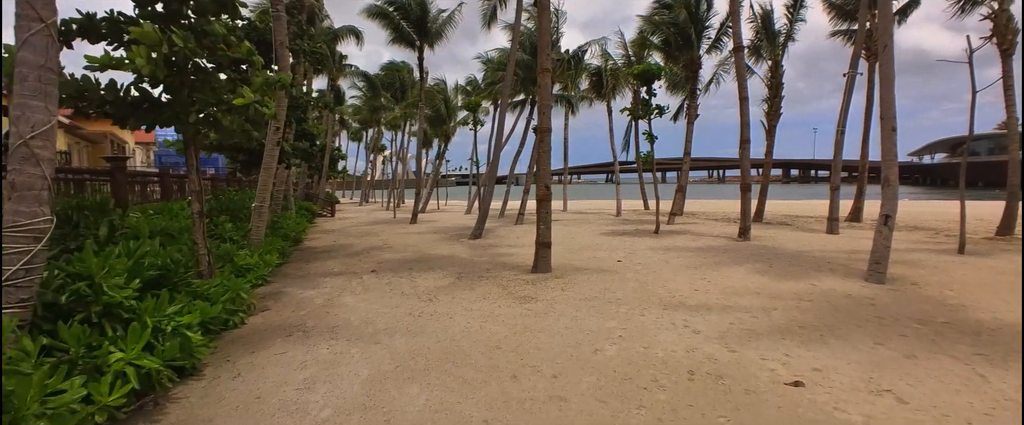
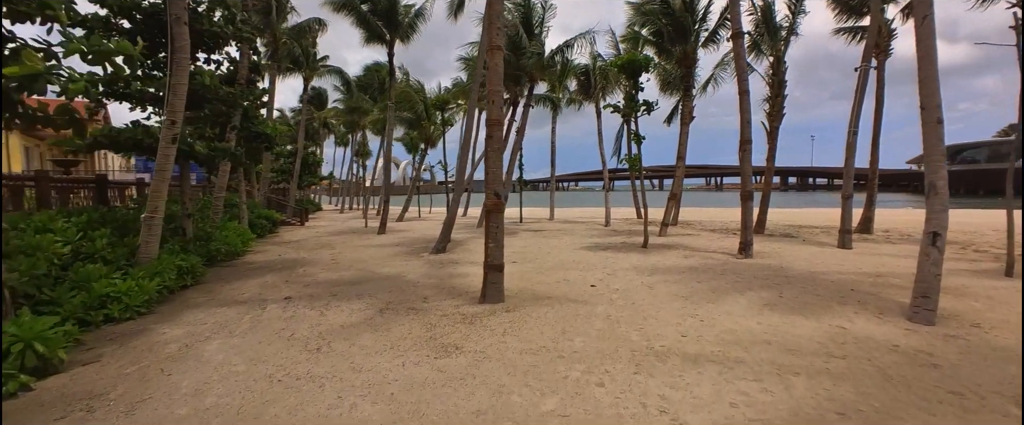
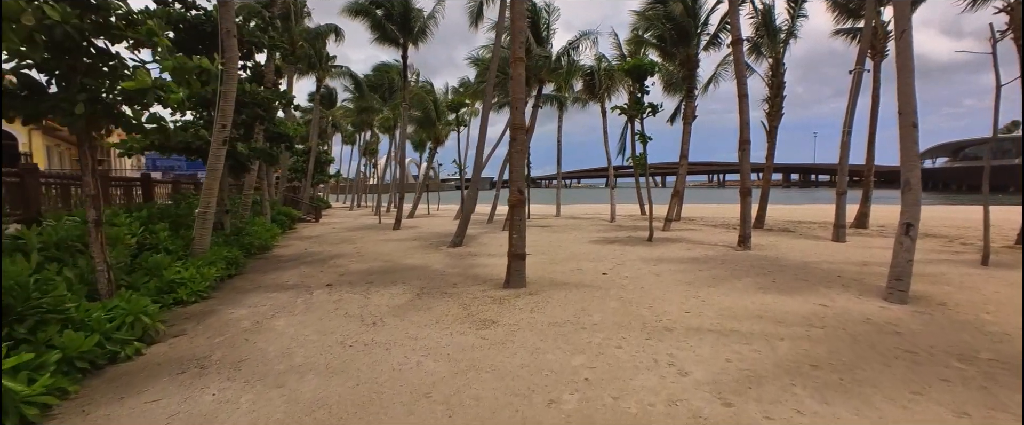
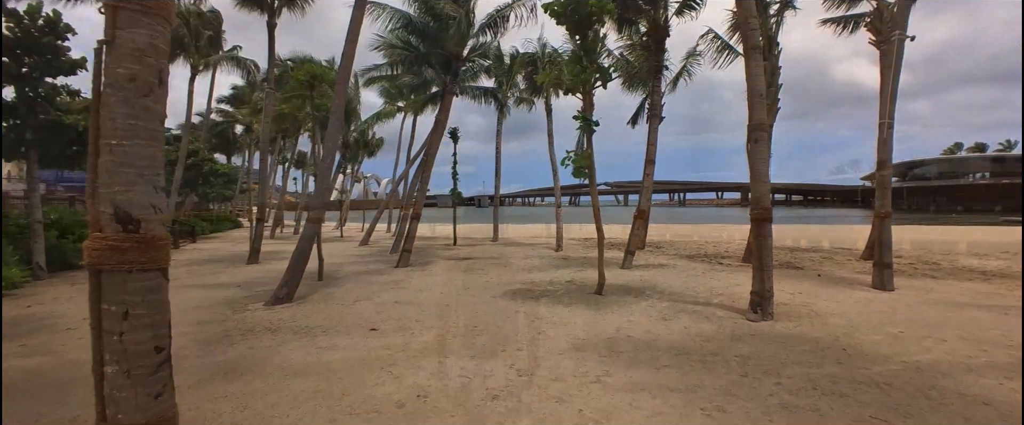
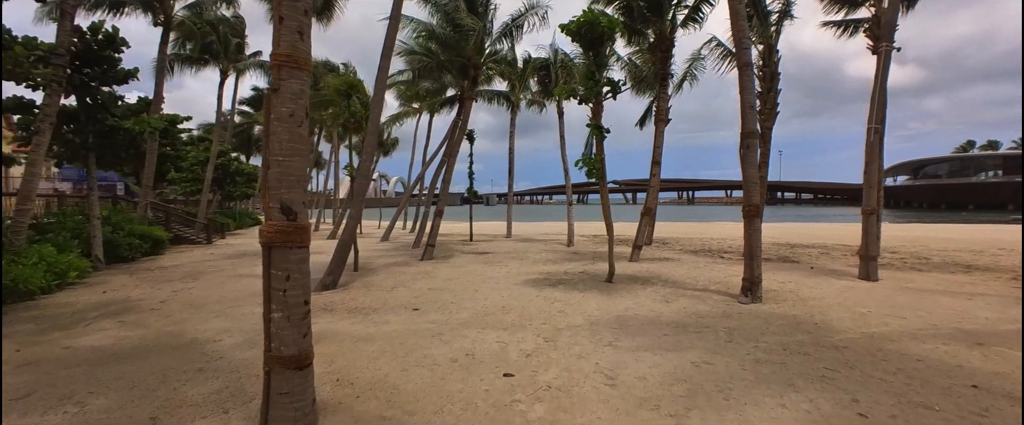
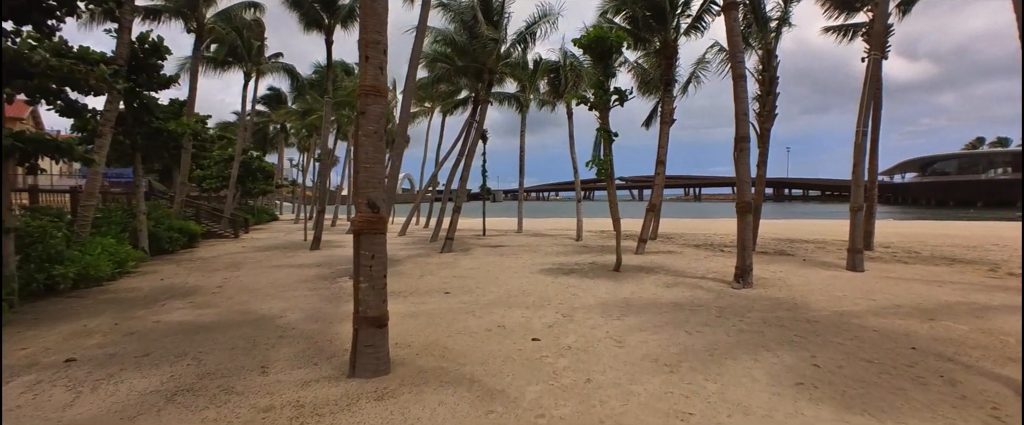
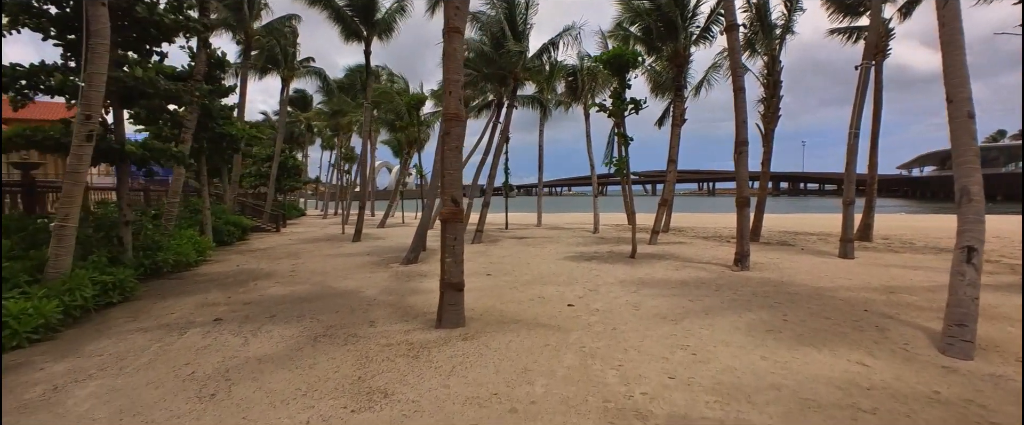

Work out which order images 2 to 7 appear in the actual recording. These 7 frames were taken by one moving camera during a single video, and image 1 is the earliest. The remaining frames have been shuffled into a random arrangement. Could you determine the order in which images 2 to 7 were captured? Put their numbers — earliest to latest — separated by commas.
3, 2, 7, 6, 5, 4
